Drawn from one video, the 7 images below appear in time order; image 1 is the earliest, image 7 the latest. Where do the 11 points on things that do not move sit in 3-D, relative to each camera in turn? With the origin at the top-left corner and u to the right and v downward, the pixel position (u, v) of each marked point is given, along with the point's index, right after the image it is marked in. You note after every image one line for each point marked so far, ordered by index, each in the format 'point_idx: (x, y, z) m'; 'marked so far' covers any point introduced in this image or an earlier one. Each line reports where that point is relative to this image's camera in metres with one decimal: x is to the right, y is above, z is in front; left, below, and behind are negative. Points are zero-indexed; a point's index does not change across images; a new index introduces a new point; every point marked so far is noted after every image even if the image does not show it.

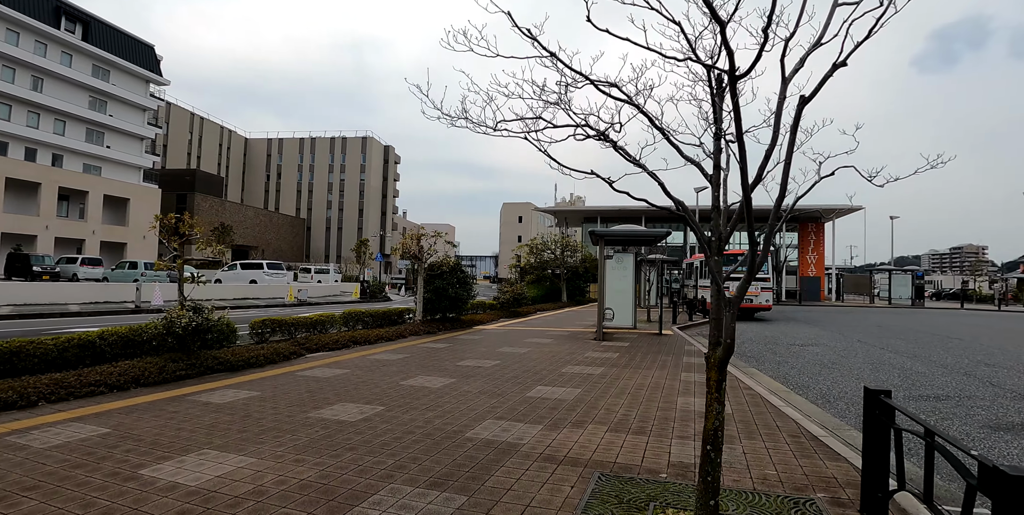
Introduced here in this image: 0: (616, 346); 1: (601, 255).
0: (+2.2, -1.9, +10.9) m
1: (+2.2, +0.1, +12.3) m
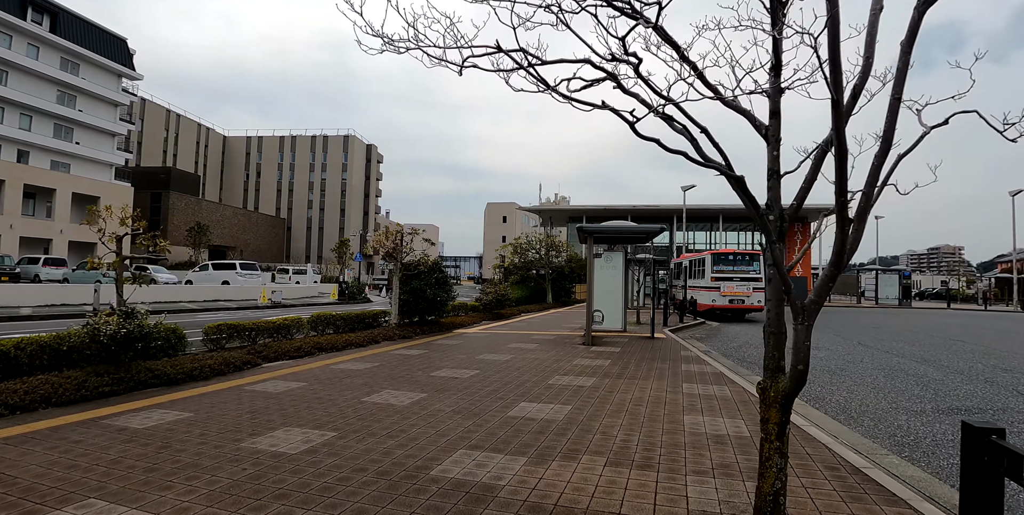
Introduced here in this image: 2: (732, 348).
0: (+1.9, -1.8, +10.1) m
1: (+1.8, +0.1, +11.5) m
2: (+5.0, -2.1, +11.6) m
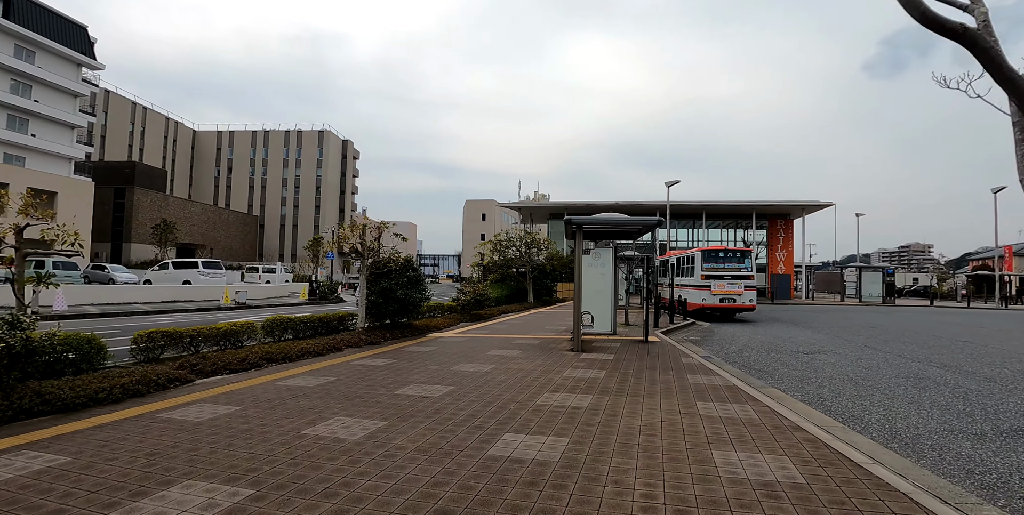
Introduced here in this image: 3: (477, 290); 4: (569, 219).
0: (+1.5, -1.8, +9.0) m
1: (+1.4, +0.2, +10.3) m
2: (+4.6, -2.0, +10.7) m
3: (-1.3, -1.1, +17.9) m
4: (+1.1, +0.7, +9.7) m
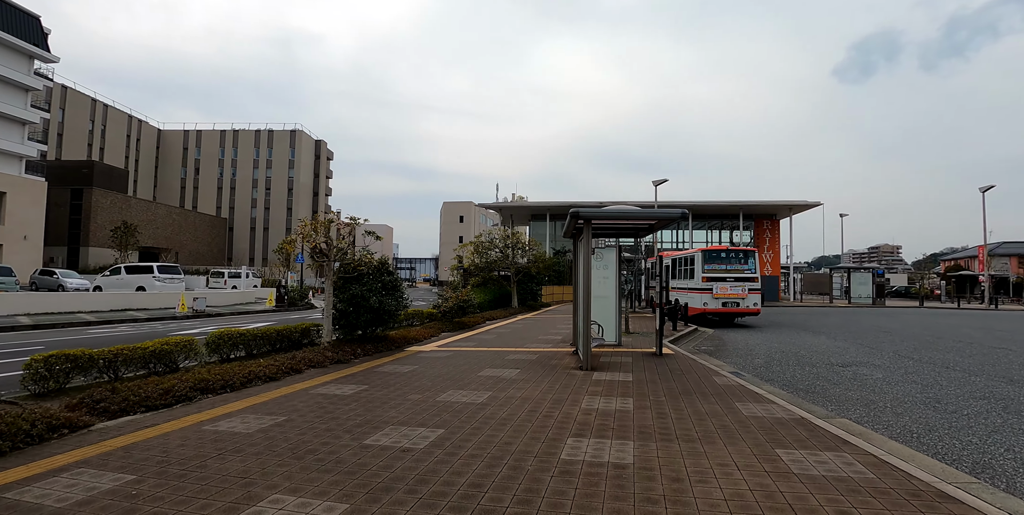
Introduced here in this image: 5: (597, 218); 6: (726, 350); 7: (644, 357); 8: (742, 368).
0: (+1.5, -1.8, +7.4) m
1: (+1.3, +0.2, +8.8) m
2: (+4.5, -2.0, +9.3) m
3: (-1.7, -1.2, +16.3) m
4: (+1.1, +0.7, +8.2) m
5: (+1.4, +0.7, +8.7) m
6: (+4.9, -2.1, +11.6) m
7: (+2.4, -1.8, +9.5) m
8: (+4.1, -2.0, +9.0) m
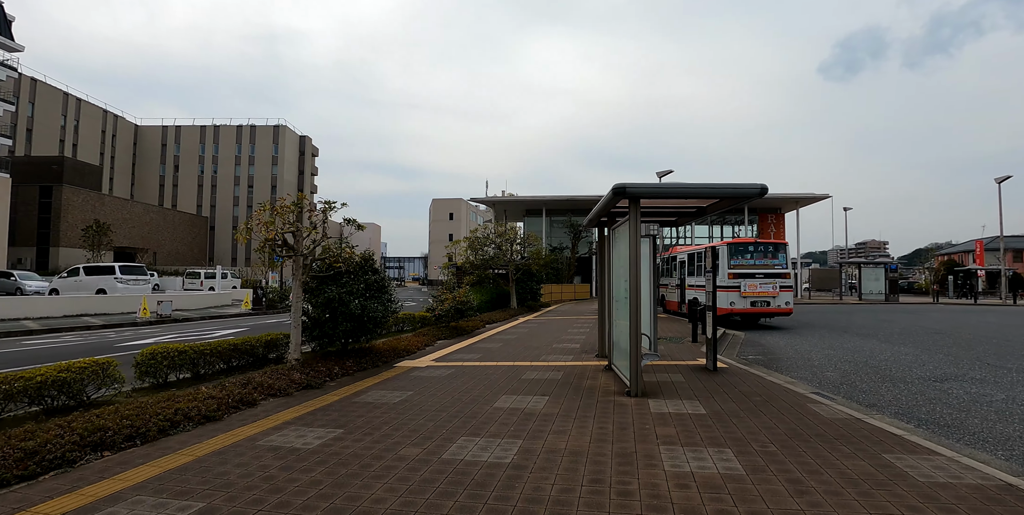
0: (+1.8, -1.7, +5.5) m
1: (+1.6, +0.3, +6.8) m
2: (+4.8, -1.8, +7.4) m
3: (-1.6, -1.1, +14.2) m
4: (+1.4, +0.8, +6.2) m
5: (+1.7, +0.8, +6.7) m
6: (+5.1, -1.9, +9.7) m
7: (+2.7, -1.7, +7.5) m
8: (+4.4, -1.8, +7.1) m
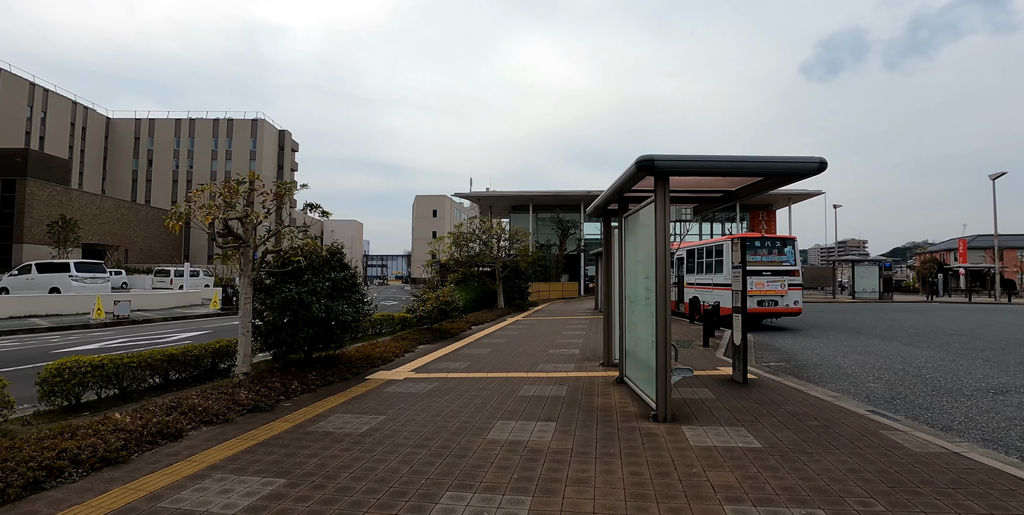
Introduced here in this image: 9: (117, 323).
0: (+1.8, -1.6, +4.3) m
1: (+1.5, +0.4, +5.6) m
2: (+4.7, -1.8, +6.3) m
3: (-1.8, -1.0, +12.9) m
4: (+1.3, +0.9, +5.0) m
5: (+1.7, +0.9, +5.5) m
6: (+5.0, -1.8, +8.6) m
7: (+2.7, -1.6, +6.4) m
8: (+4.3, -1.7, +6.0) m
9: (-14.8, -2.4, +19.0) m
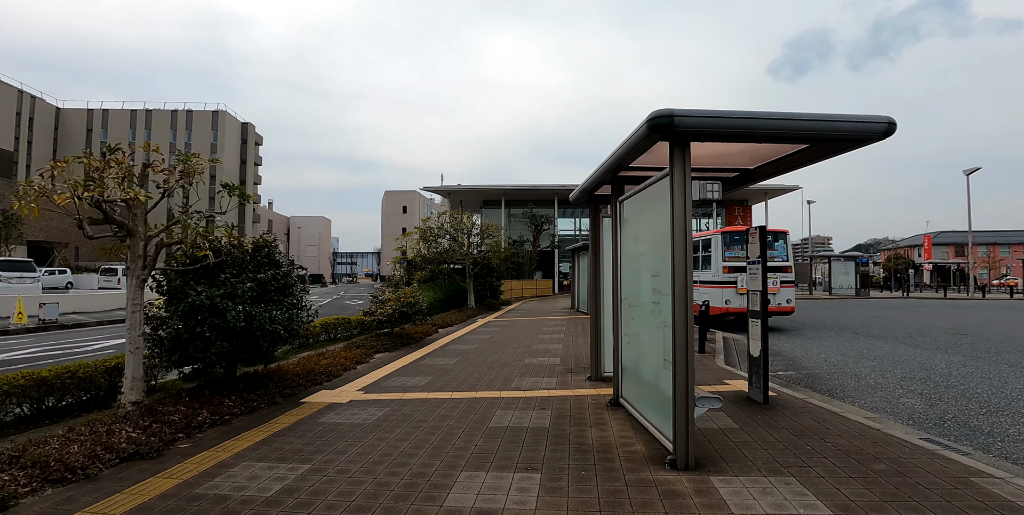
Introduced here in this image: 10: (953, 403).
0: (+1.6, -1.5, +3.1) m
1: (+1.3, +0.4, +4.4) m
2: (+4.4, -1.7, +5.2) m
3: (-2.4, -0.9, +11.5) m
4: (+1.1, +1.0, +3.8) m
5: (+1.4, +0.9, +4.3) m
6: (+4.5, -1.7, +7.5) m
7: (+2.4, -1.6, +5.2) m
8: (+4.0, -1.7, +4.9) m
9: (-15.7, -2.3, +16.9) m
10: (+5.1, -1.7, +5.9) m
